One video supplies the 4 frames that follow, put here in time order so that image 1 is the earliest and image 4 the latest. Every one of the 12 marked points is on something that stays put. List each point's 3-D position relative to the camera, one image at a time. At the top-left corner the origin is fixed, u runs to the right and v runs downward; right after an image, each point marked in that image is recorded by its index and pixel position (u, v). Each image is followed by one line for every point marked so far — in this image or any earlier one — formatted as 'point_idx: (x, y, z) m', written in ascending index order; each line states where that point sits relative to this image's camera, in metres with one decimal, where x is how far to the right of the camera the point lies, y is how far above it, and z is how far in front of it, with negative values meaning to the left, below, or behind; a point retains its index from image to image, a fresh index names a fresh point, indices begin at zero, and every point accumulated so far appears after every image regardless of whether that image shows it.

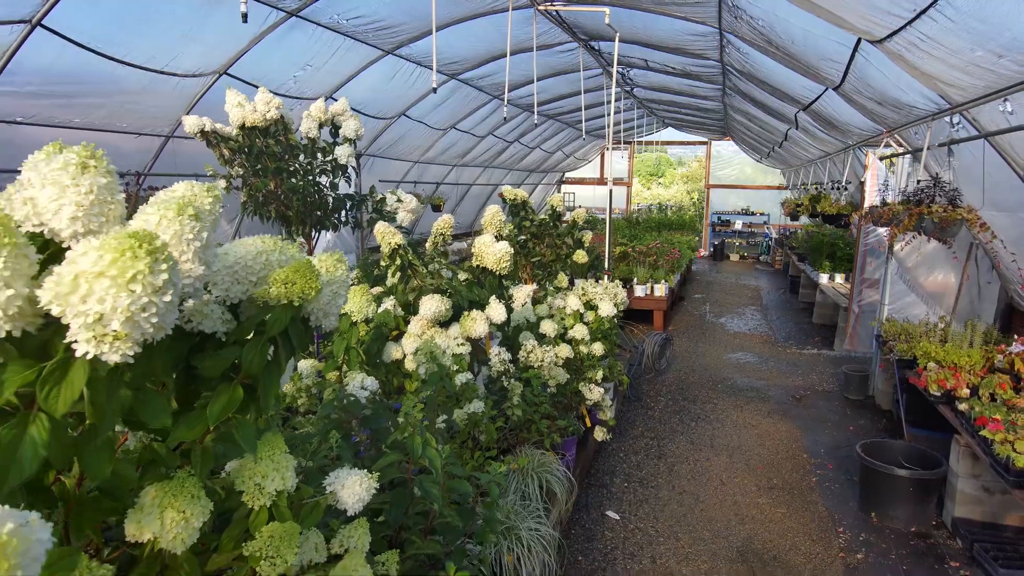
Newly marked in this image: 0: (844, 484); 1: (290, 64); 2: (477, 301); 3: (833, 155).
0: (+2.2, -1.3, +4.2) m
1: (-2.0, +2.0, +5.7) m
2: (-0.2, -0.1, +3.1) m
3: (+4.2, +1.7, +8.4) m
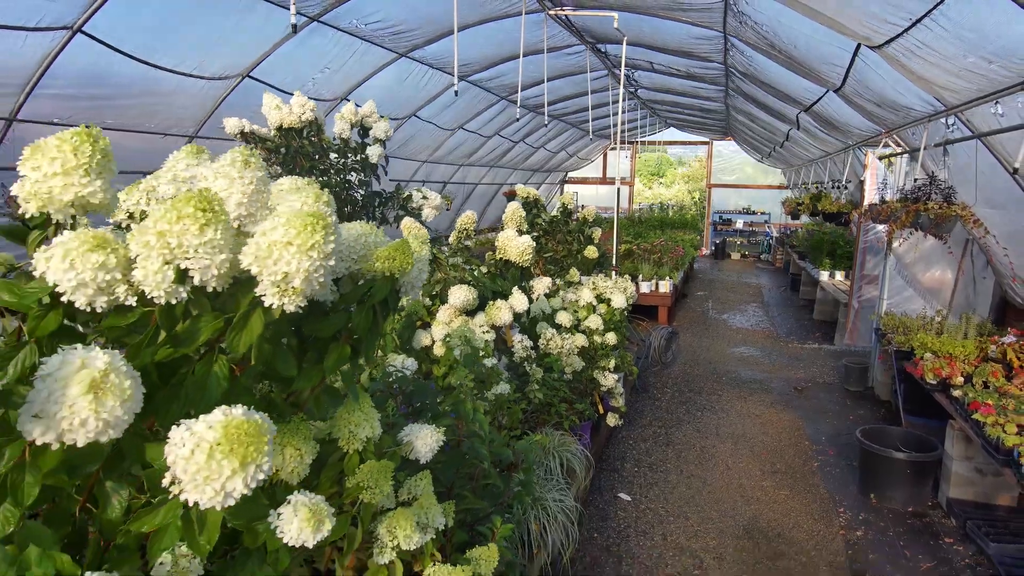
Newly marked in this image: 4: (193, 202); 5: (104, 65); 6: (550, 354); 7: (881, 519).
0: (+2.3, -1.2, +4.5) m
1: (-1.9, +2.0, +5.9) m
2: (-0.1, 0.0, +3.3) m
3: (+4.3, +1.8, +8.6) m
4: (-0.4, +0.1, +0.8) m
5: (-2.8, +1.6, +4.5) m
6: (+0.2, -0.4, +3.5) m
7: (+2.2, -1.4, +3.8) m
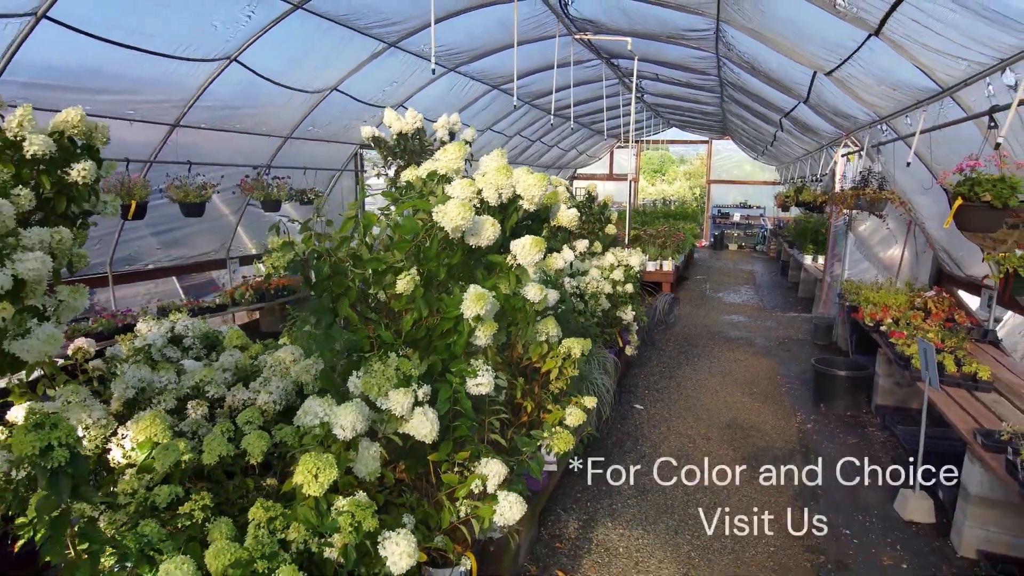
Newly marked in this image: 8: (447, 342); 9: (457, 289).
0: (+2.7, -0.9, +5.9) m
1: (-1.5, +2.4, +7.3) m
2: (+0.3, +0.3, +4.7) m
3: (+4.7, +2.1, +10.0) m
4: (0.0, +0.4, +2.2) m
5: (-2.5, +1.9, +5.9) m
6: (+0.6, -0.1, +5.0) m
7: (+2.5, -1.1, +5.2) m
8: (-0.2, -0.2, +2.3) m
9: (-0.2, 0.0, +2.3) m
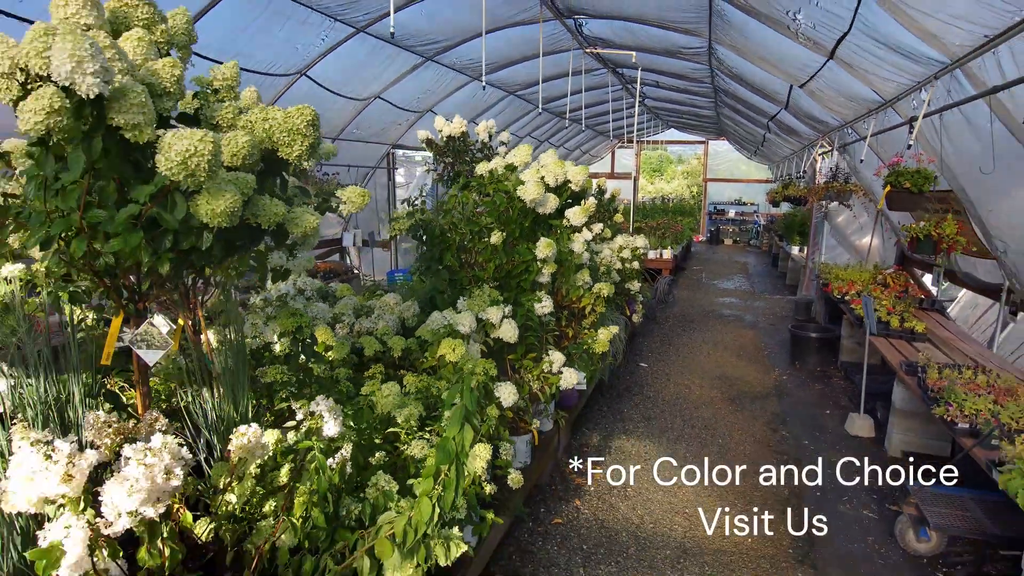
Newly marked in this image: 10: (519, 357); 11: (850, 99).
0: (+2.9, -0.7, +6.9) m
1: (-1.2, +2.6, +8.4) m
2: (+0.6, +0.5, +5.8) m
3: (+4.9, +2.3, +11.1) m
4: (+0.2, +0.6, +3.3) m
5: (-2.2, +2.1, +7.0) m
6: (+0.8, +0.2, +6.0) m
7: (+2.8, -0.8, +6.3) m
8: (0.0, 0.0, +3.4) m
9: (+0.1, +0.2, +3.3) m
10: (0.0, -0.4, +3.3) m
11: (+3.0, +1.7, +5.7) m
